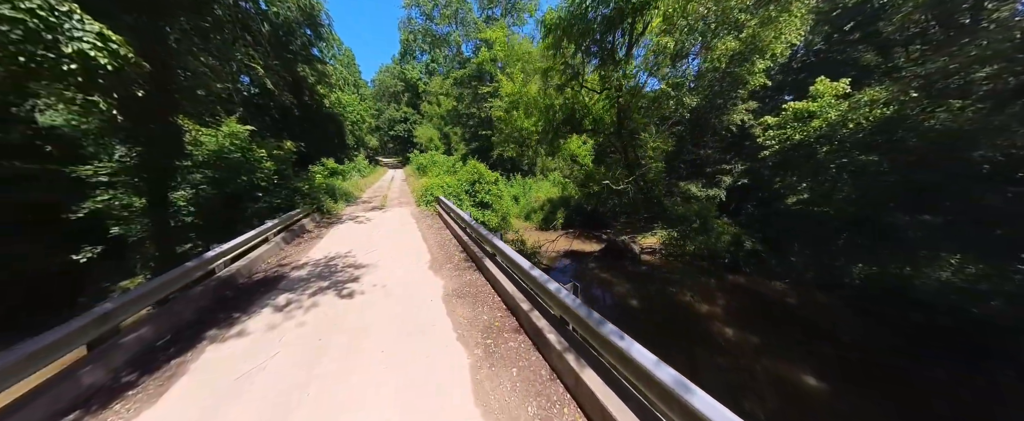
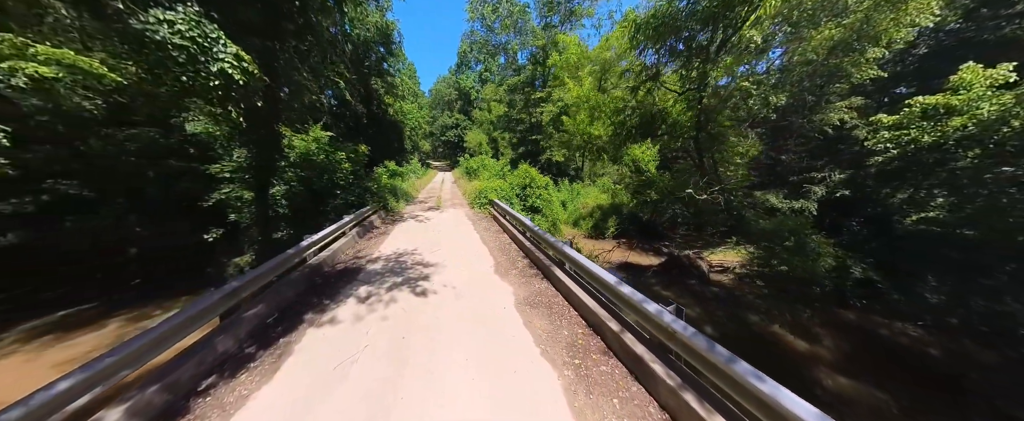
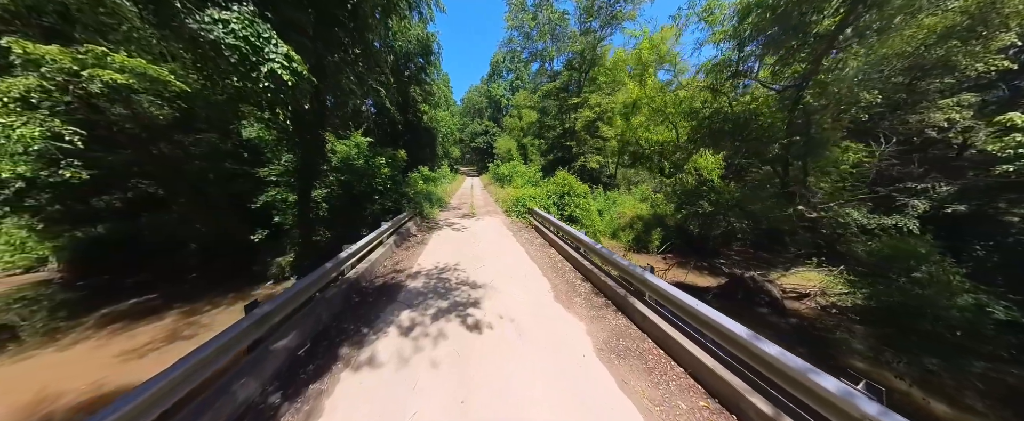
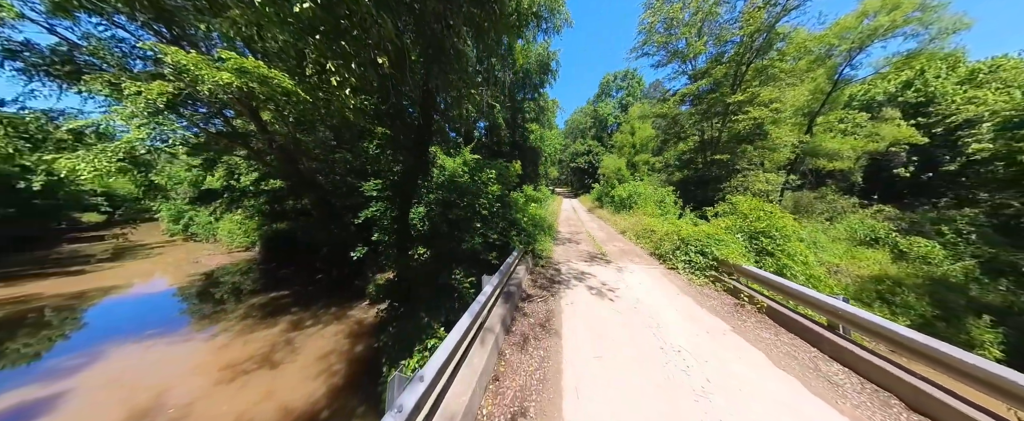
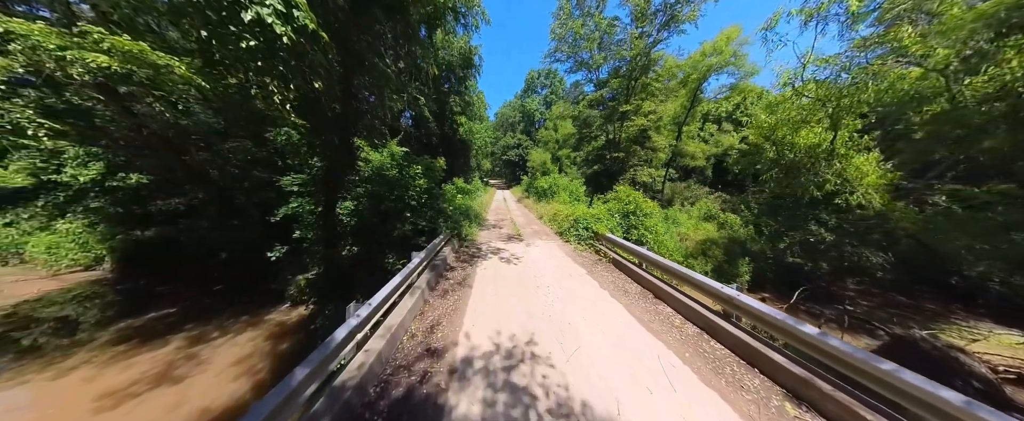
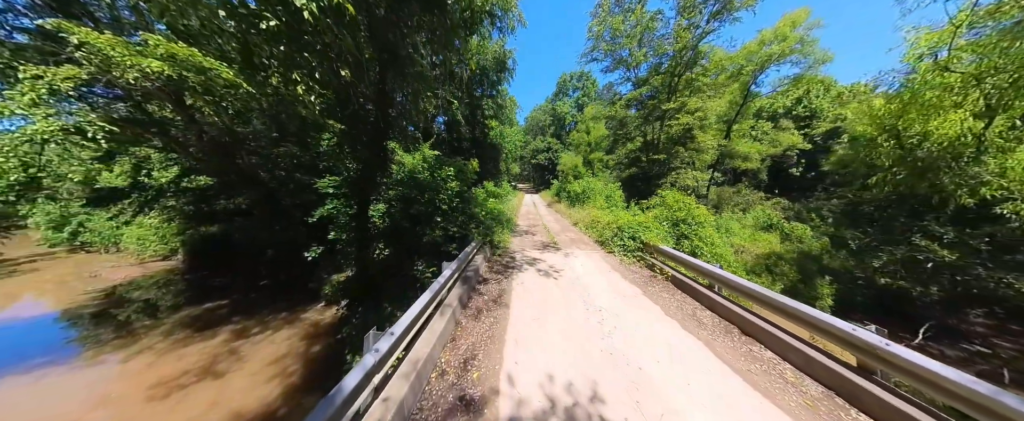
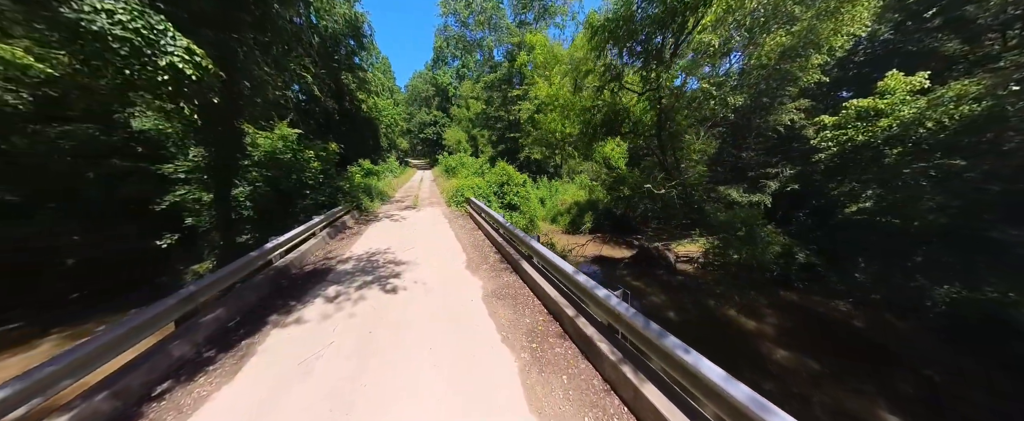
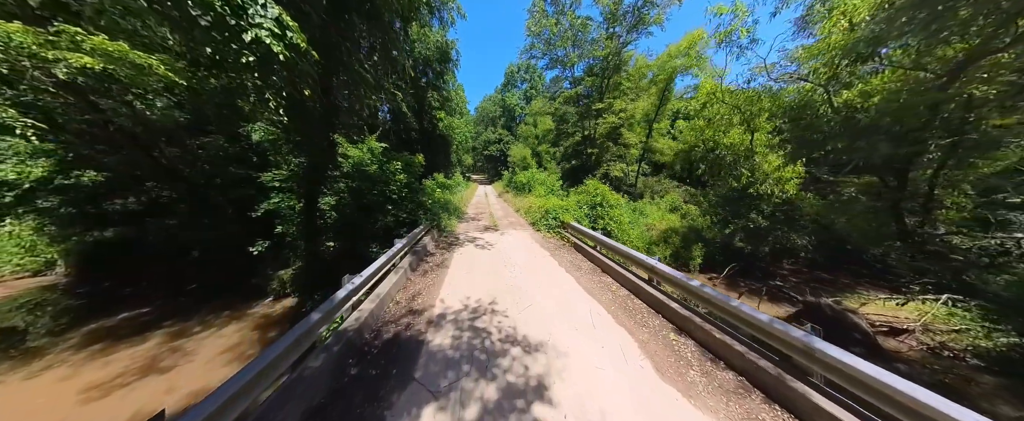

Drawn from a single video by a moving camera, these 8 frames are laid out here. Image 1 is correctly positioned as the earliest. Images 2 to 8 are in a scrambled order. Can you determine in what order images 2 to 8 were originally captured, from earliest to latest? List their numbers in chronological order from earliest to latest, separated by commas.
7, 2, 3, 8, 5, 6, 4
